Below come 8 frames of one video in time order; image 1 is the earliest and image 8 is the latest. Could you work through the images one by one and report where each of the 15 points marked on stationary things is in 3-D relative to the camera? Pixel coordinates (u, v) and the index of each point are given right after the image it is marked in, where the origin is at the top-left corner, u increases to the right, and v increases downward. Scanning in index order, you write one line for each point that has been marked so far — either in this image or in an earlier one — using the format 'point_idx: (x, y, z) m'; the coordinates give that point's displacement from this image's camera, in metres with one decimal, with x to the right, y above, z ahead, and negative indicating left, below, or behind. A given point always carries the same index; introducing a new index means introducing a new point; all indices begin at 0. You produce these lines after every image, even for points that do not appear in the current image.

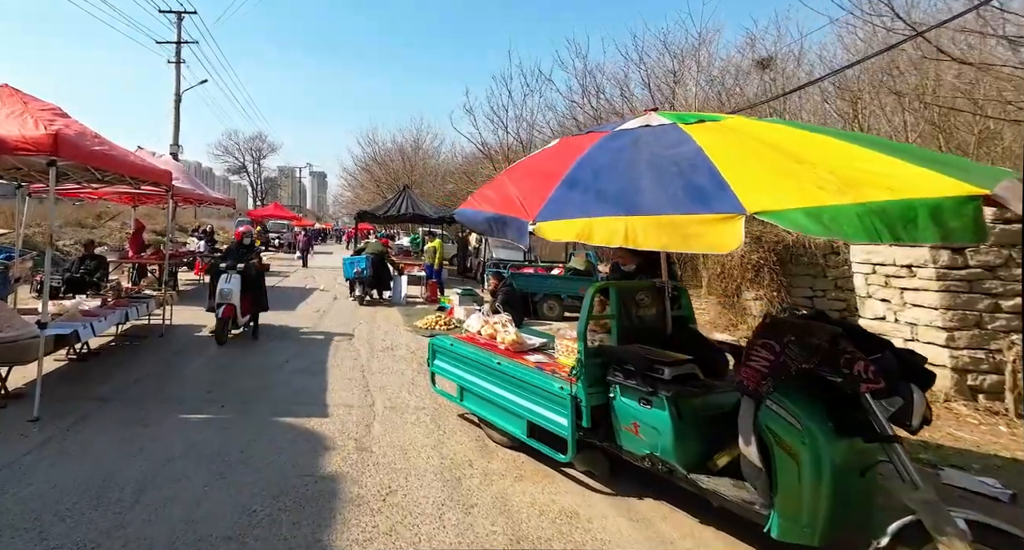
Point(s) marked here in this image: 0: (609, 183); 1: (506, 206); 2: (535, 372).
0: (+0.6, +0.5, +3.0) m
1: (0.0, +0.5, +3.6) m
2: (+0.2, -0.8, +4.2) m
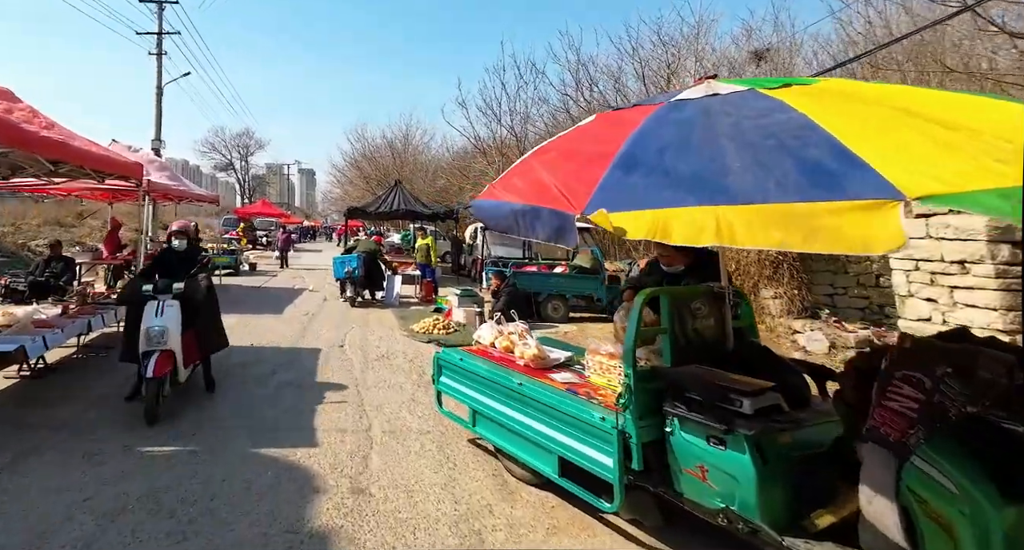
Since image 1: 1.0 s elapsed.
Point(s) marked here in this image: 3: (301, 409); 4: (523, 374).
0: (+0.8, +0.5, +2.3) m
1: (+0.1, +0.4, +2.9) m
2: (+0.4, -0.8, +3.5) m
3: (-2.2, -1.4, +5.4) m
4: (+0.1, -0.8, +4.1) m
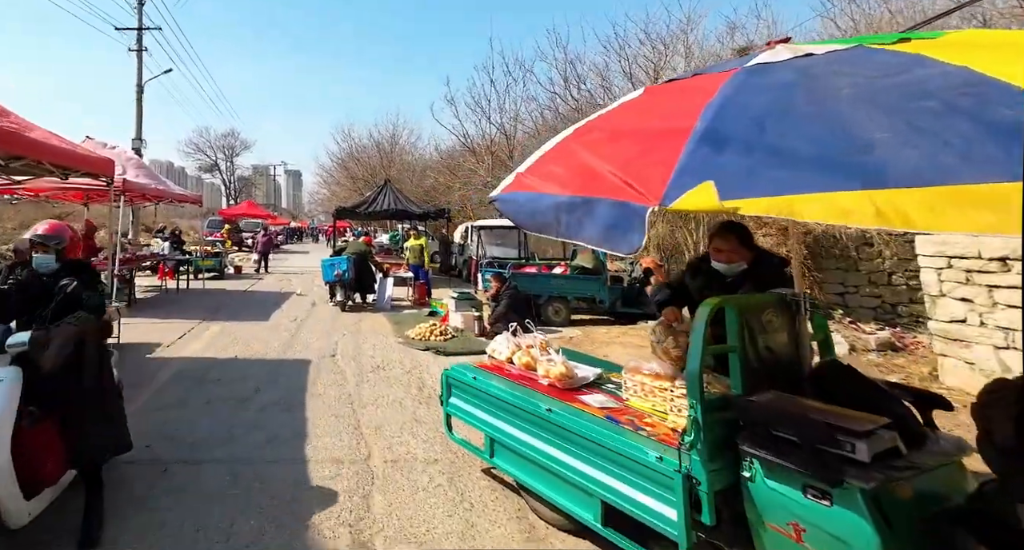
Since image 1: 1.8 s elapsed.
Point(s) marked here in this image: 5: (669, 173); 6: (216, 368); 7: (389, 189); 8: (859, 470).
0: (+0.9, +0.5, +1.7) m
1: (+0.3, +0.4, +2.3) m
2: (+0.5, -0.8, +2.9) m
3: (-2.0, -1.5, +4.8) m
4: (+0.2, -0.8, +3.5) m
5: (+0.6, +0.4, +2.0) m
6: (-4.1, -1.3, +7.2) m
7: (-4.5, +3.2, +19.2) m
8: (+1.3, -0.7, +2.0) m
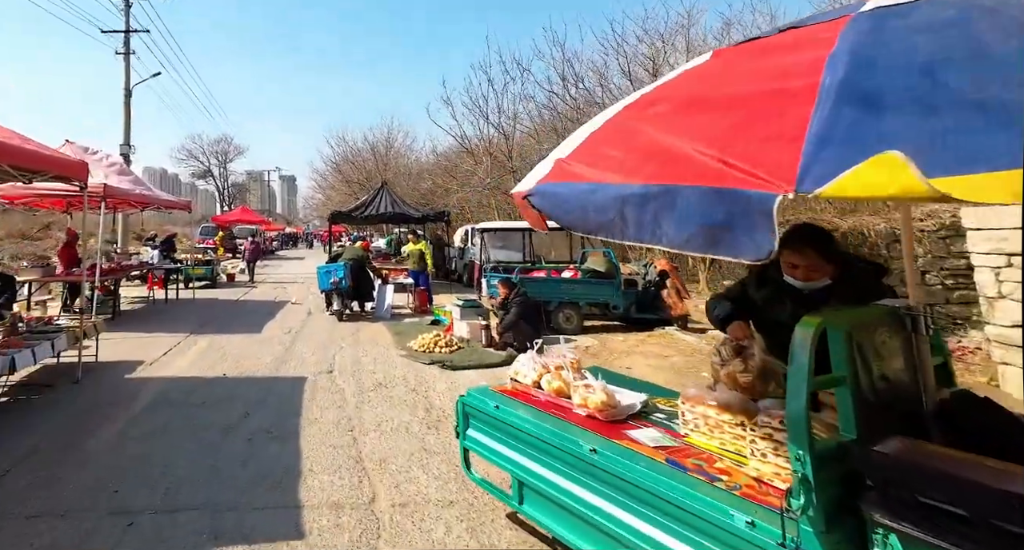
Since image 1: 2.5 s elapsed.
0: (+1.1, +0.4, +1.2) m
1: (+0.5, +0.3, +1.7) m
2: (+0.7, -0.9, +2.3) m
3: (-1.8, -1.6, +4.2) m
4: (+0.4, -0.9, +2.9) m
5: (+0.8, +0.3, +1.4) m
6: (-3.9, -1.4, +6.6) m
7: (-4.4, +2.9, +18.6) m
8: (+1.5, -0.8, +1.4) m
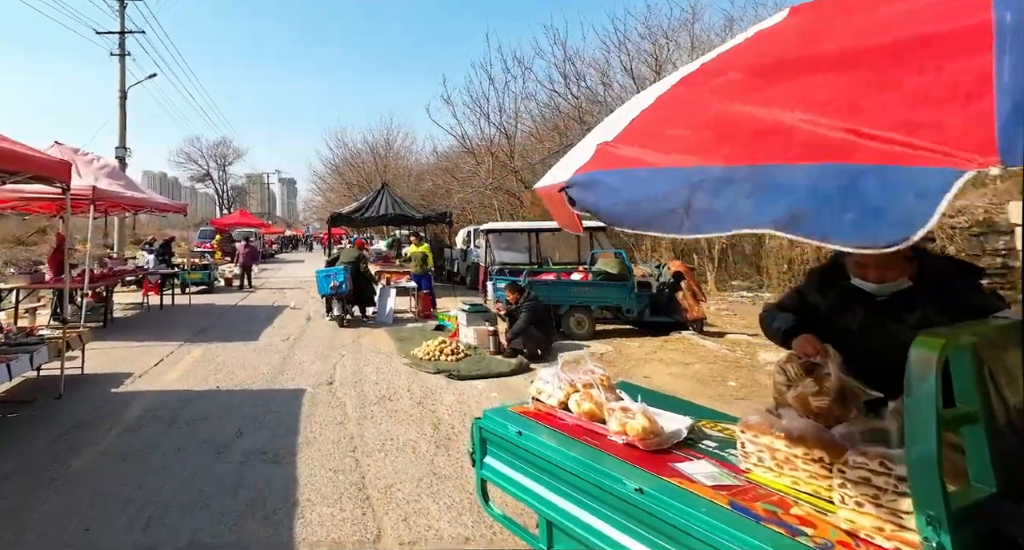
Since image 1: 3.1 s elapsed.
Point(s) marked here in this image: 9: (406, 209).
0: (+1.2, +0.4, +0.7) m
1: (+0.6, +0.3, +1.3) m
2: (+0.9, -0.9, +1.9) m
3: (-1.7, -1.6, +3.8) m
4: (+0.6, -0.9, +2.5) m
5: (+0.9, +0.3, +1.0) m
6: (-3.7, -1.5, +6.2) m
7: (-4.3, +2.8, +18.2) m
8: (+1.6, -0.8, +1.0) m
9: (-3.6, +2.2, +18.0) m
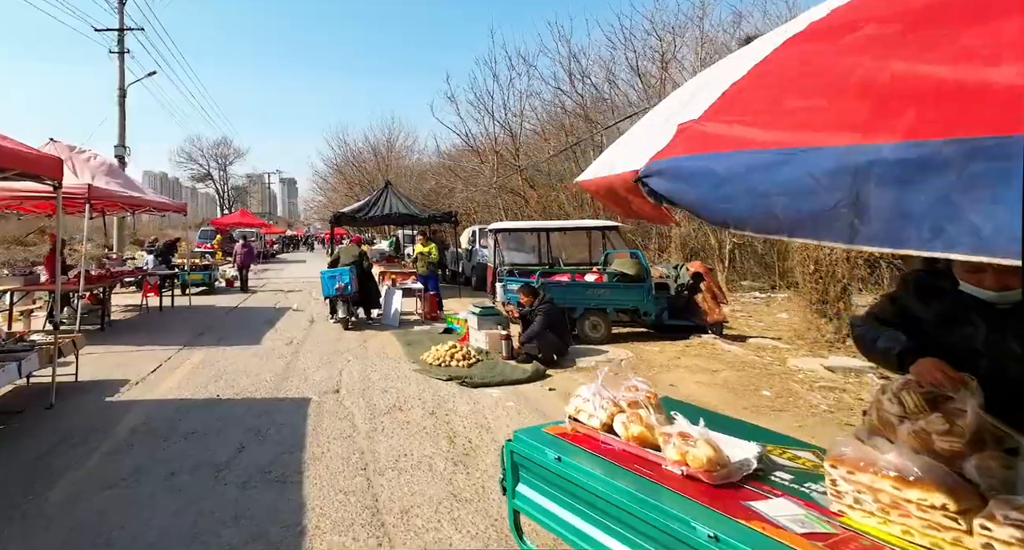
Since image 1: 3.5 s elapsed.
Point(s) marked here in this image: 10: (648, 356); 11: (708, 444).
0: (+1.4, +0.4, +0.4) m
1: (+0.8, +0.3, +1.0) m
2: (+1.0, -1.0, +1.6) m
3: (-1.5, -1.6, +3.4) m
4: (+0.8, -0.9, +2.2) m
5: (+1.1, +0.3, +0.6) m
6: (-3.5, -1.5, +5.8) m
7: (-4.1, +2.8, +17.8) m
8: (+1.8, -0.8, +0.6) m
9: (-3.4, +2.2, +17.6) m
10: (+1.8, -1.1, +7.1) m
11: (+0.9, -0.7, +2.3) m
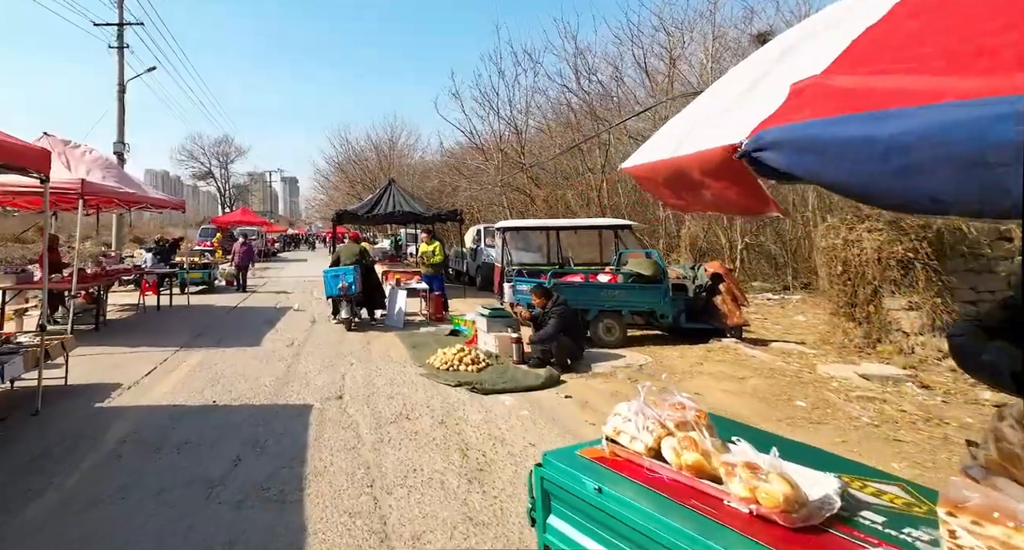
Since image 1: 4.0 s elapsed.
0: (+1.6, +0.3, 0.0) m
1: (+1.0, +0.3, +0.6) m
2: (+1.2, -1.0, +1.2) m
3: (-1.4, -1.6, +3.1) m
4: (+0.9, -0.9, +1.8) m
5: (+1.2, +0.3, +0.2) m
6: (-3.4, -1.5, +5.5) m
7: (-3.9, +2.9, +17.5) m
8: (+2.0, -0.8, +0.2) m
9: (-3.2, +2.3, +17.3) m
10: (+2.0, -1.1, +6.8) m
11: (+1.0, -0.8, +2.0) m
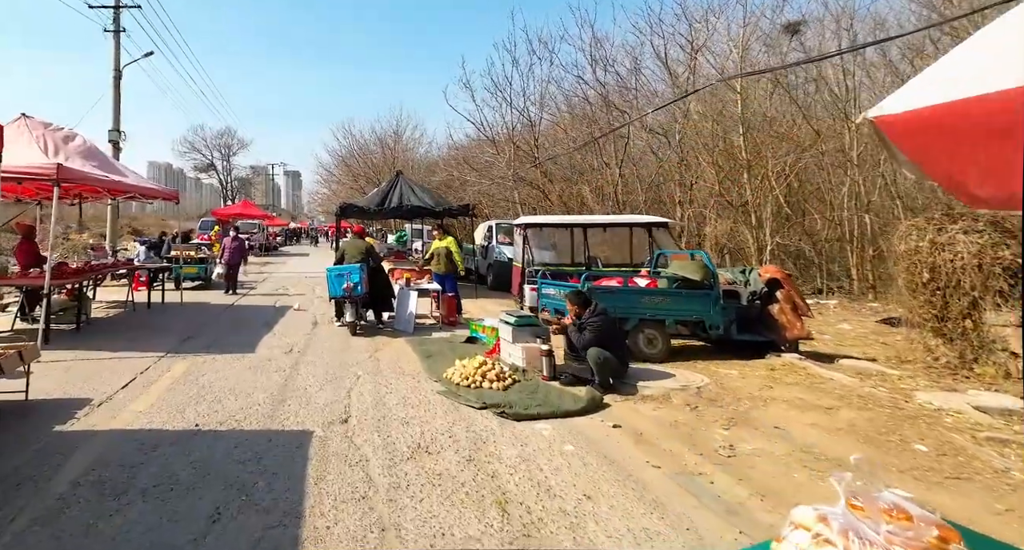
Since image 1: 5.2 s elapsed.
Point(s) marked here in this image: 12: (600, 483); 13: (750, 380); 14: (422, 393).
0: (+1.9, +0.2, -1.0) m
1: (+1.3, +0.2, -0.4) m
2: (+1.5, -1.1, +0.2) m
3: (-1.0, -1.7, +2.1) m
4: (+1.2, -1.0, +0.8) m
5: (+1.6, +0.2, -0.8) m
6: (-3.0, -1.5, +4.5) m
7: (-3.4, +2.9, +16.5) m
8: (+2.3, -1.0, -0.7) m
9: (-2.7, +2.3, +16.3) m
10: (+2.4, -1.2, +5.8) m
11: (+1.4, -0.8, +1.0) m
12: (+0.7, -1.6, +4.0) m
13: (+2.6, -1.2, +5.8) m
14: (-1.0, -1.4, +6.2) m
